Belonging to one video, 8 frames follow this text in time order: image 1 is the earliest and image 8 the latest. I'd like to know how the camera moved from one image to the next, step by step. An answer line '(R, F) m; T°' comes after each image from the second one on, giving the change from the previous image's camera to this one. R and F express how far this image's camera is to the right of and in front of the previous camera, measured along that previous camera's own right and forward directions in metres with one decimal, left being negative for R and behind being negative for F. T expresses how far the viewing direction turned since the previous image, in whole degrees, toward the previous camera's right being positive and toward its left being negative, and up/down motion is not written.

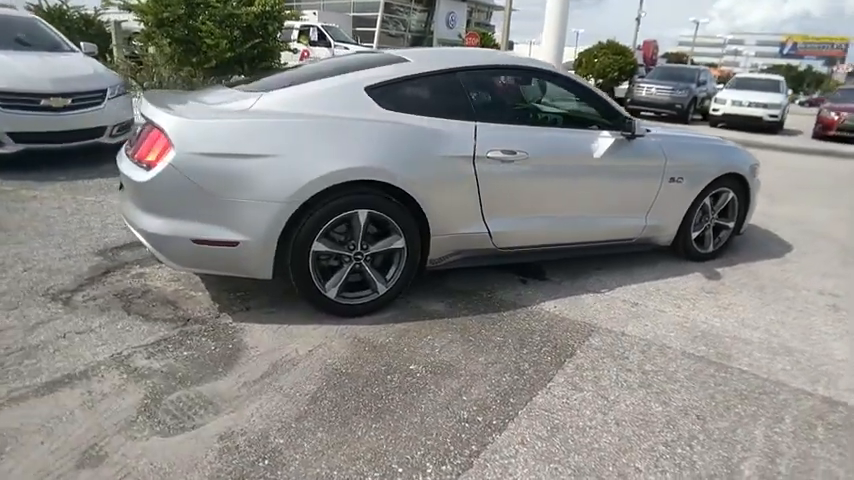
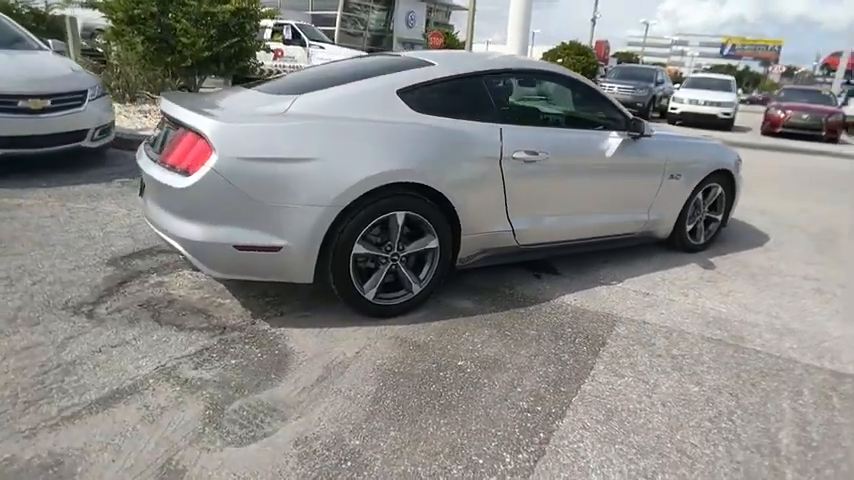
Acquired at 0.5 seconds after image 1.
(-0.6, 0.0) m; +5°
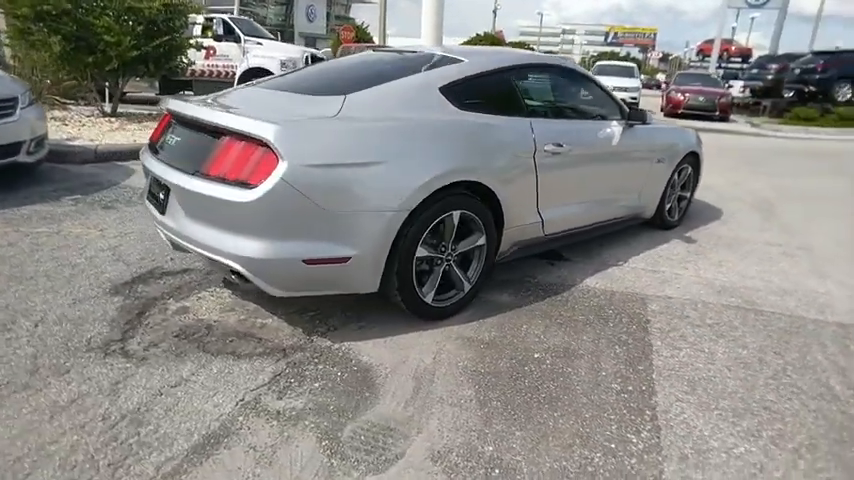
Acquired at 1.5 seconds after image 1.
(-1.0, +0.1) m; +10°
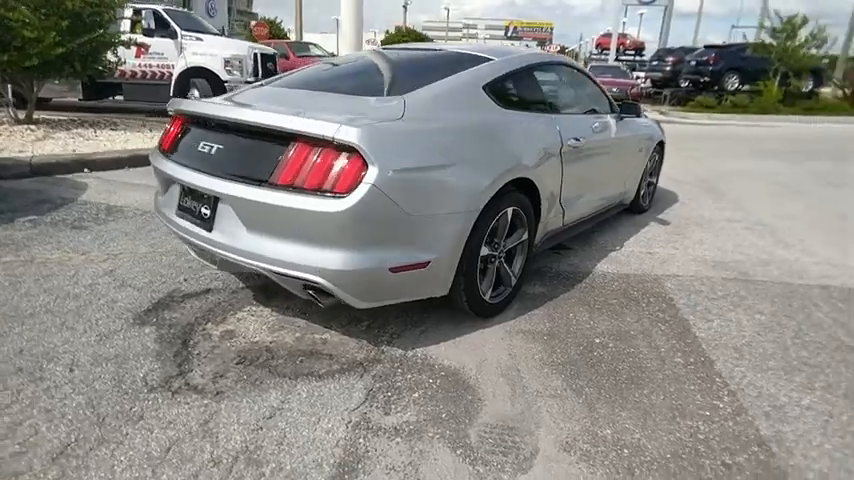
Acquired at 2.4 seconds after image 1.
(-1.0, +0.1) m; +10°
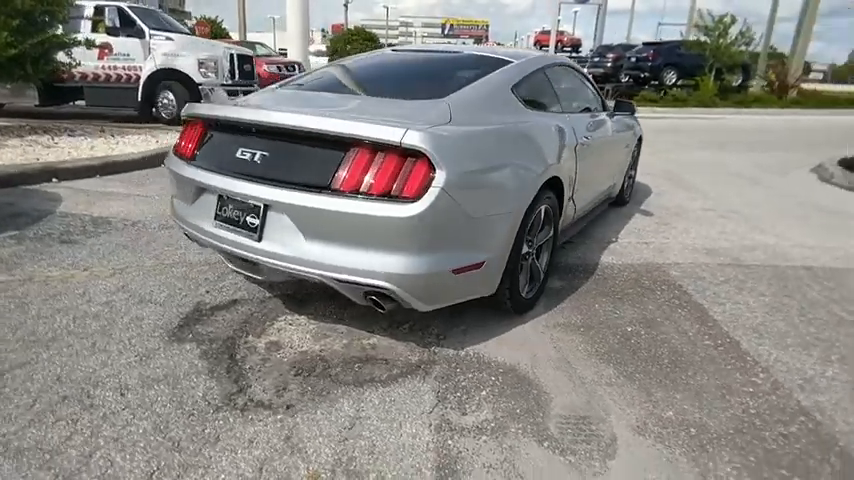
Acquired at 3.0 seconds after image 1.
(-0.6, 0.0) m; +6°
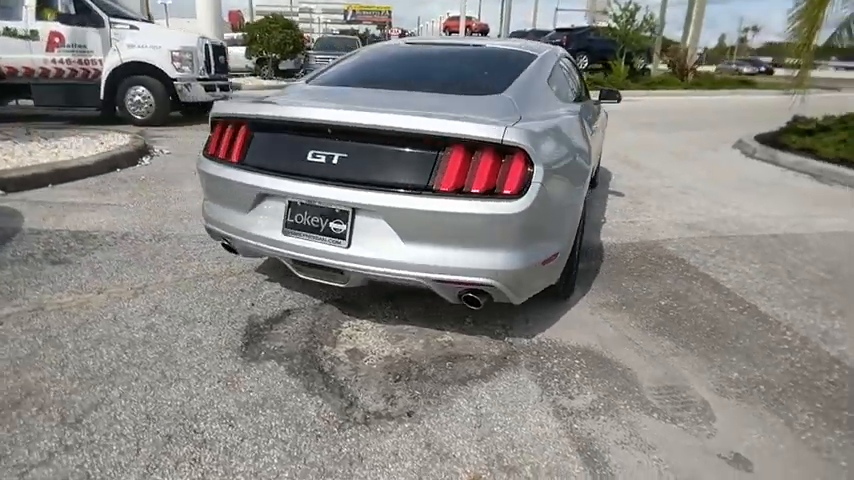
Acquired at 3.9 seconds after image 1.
(-1.0, +0.1) m; +10°
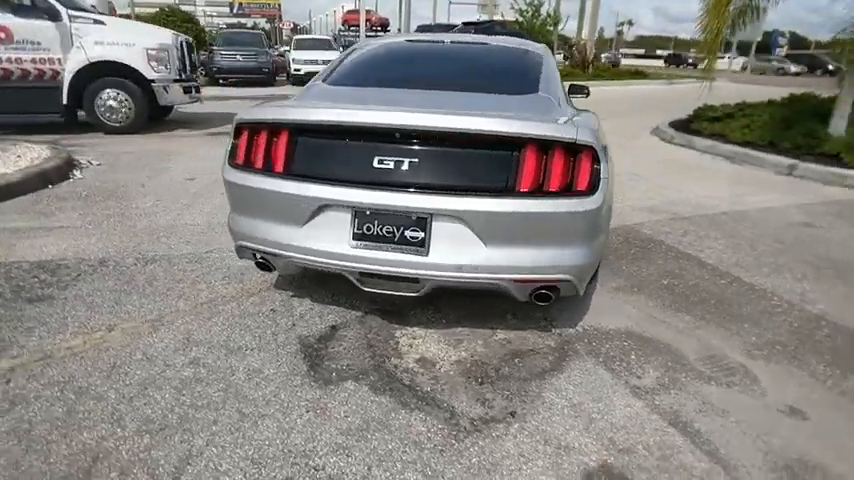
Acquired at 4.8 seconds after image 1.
(-0.9, +0.1) m; +11°
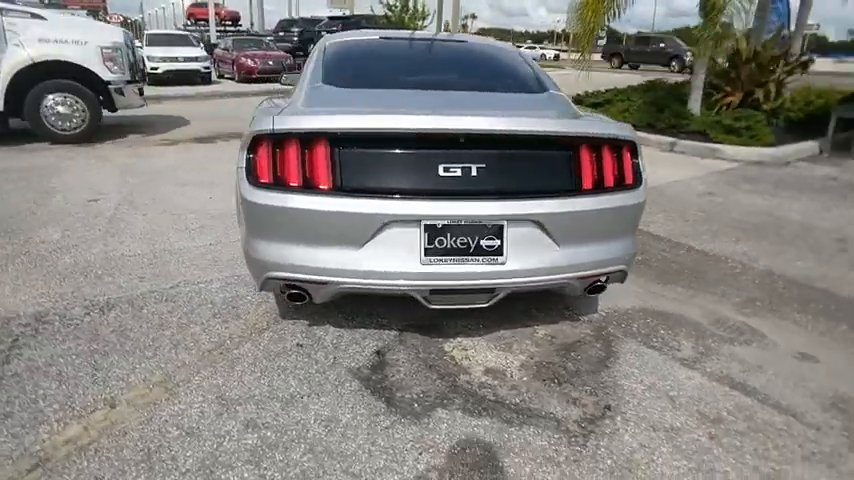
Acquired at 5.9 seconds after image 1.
(-1.0, +0.3) m; +15°
